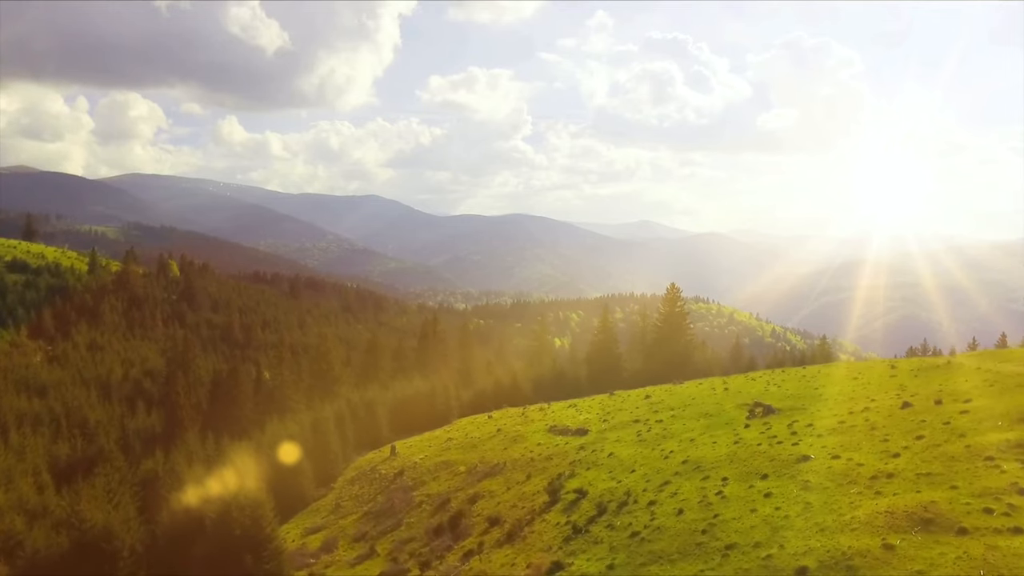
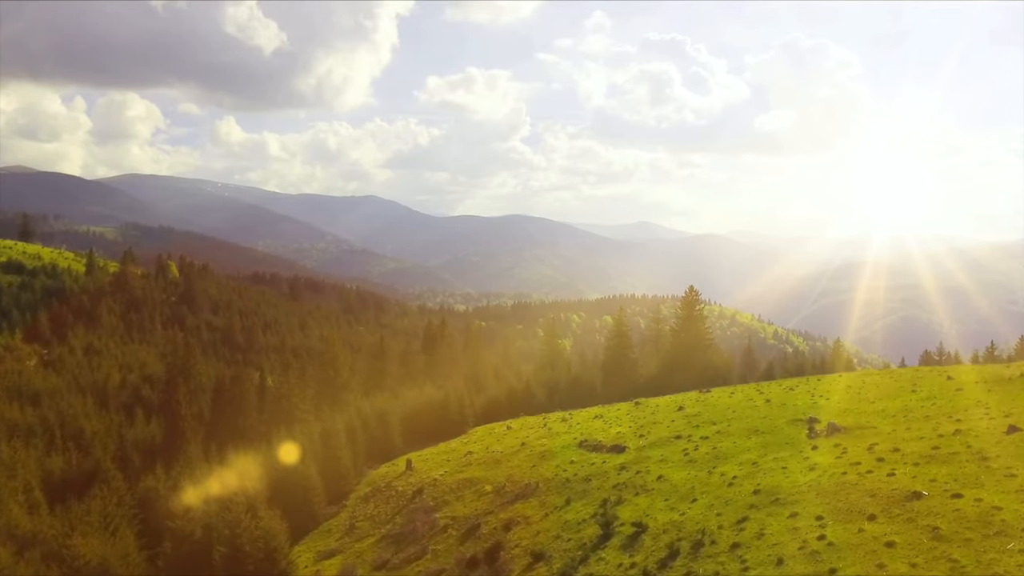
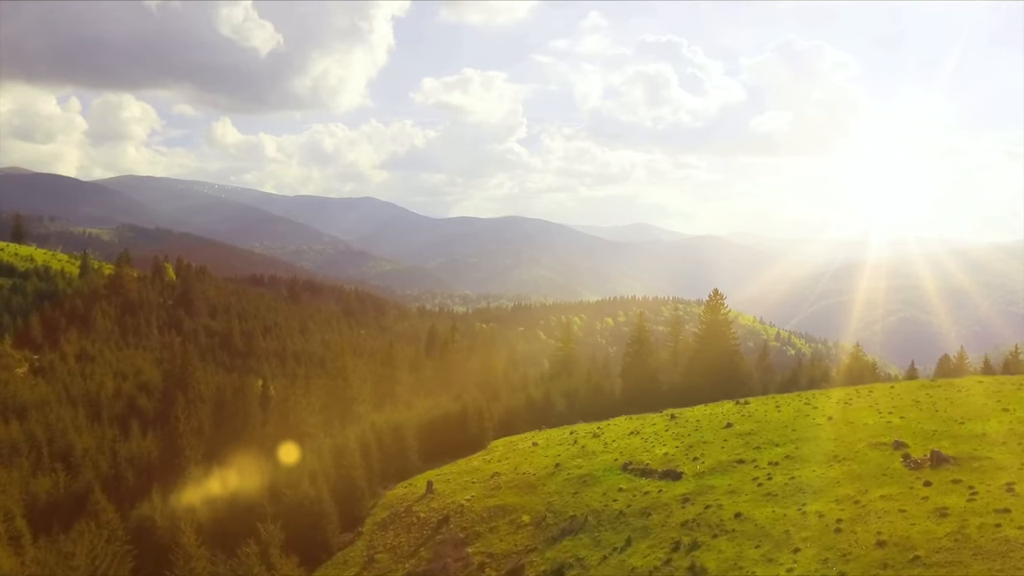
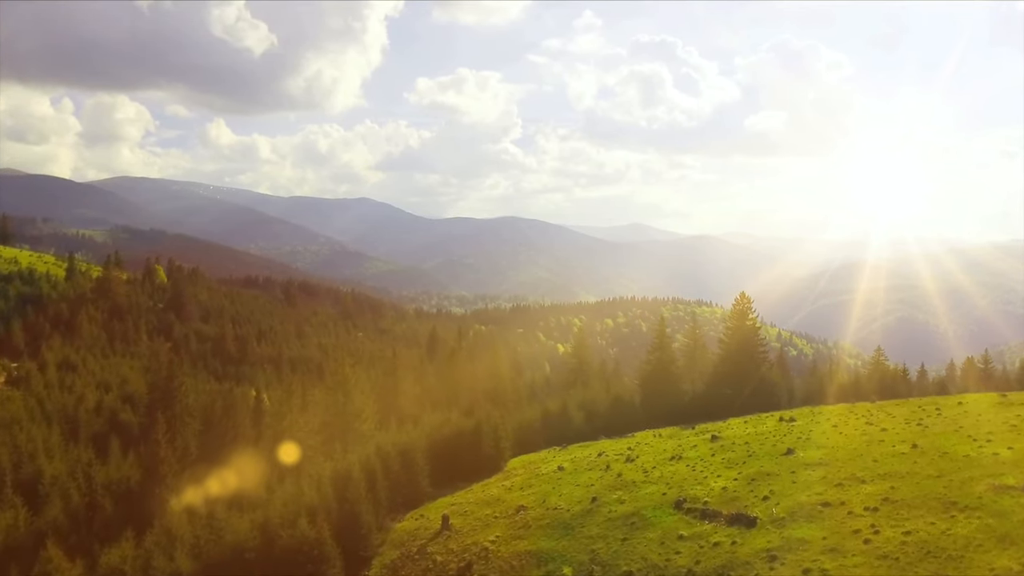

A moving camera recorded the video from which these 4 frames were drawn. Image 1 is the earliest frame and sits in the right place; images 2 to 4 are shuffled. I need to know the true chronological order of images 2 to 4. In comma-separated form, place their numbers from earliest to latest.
2, 3, 4
